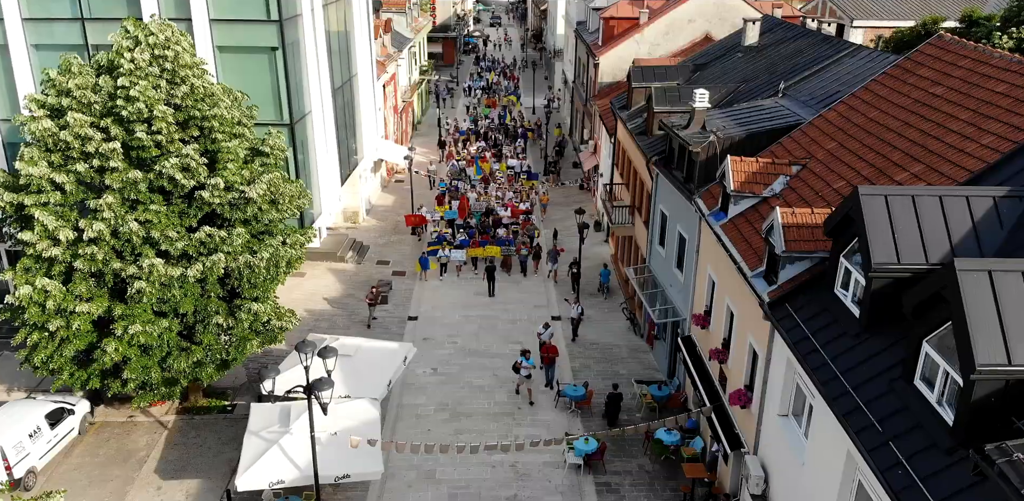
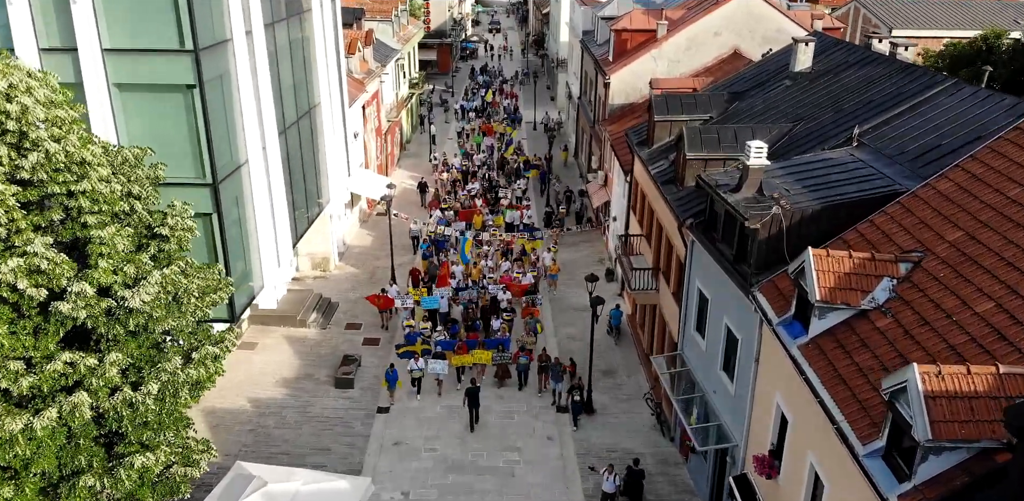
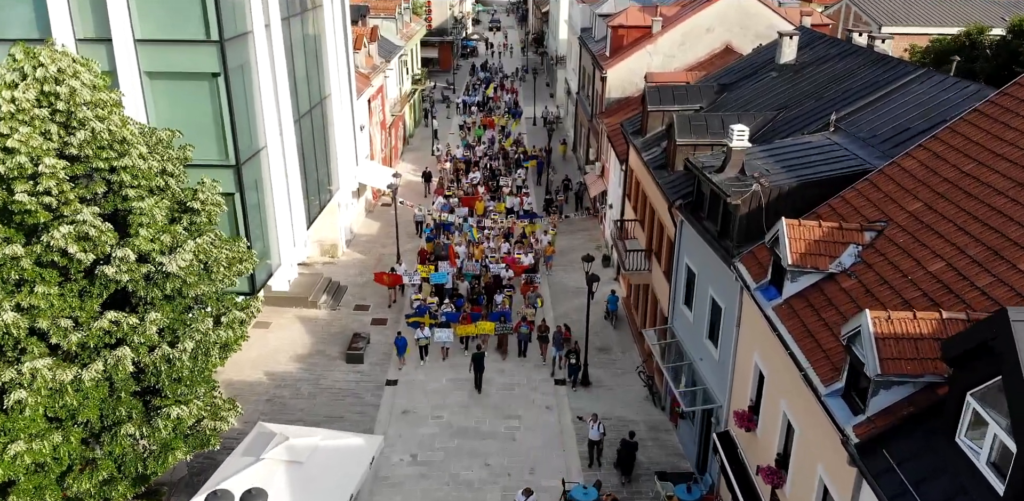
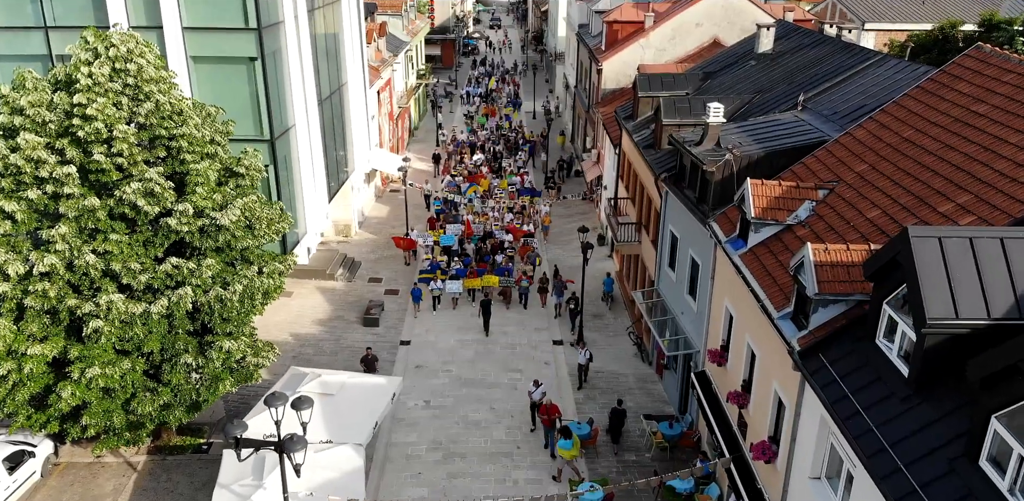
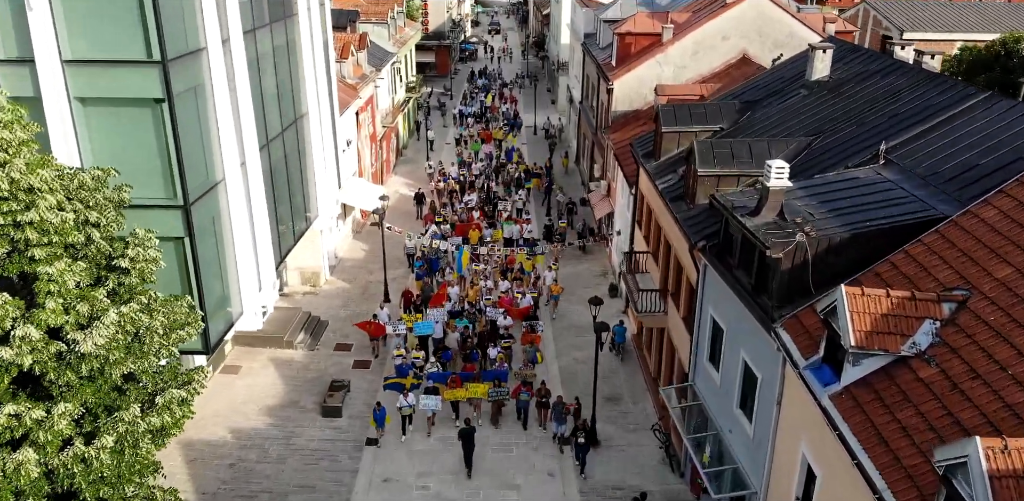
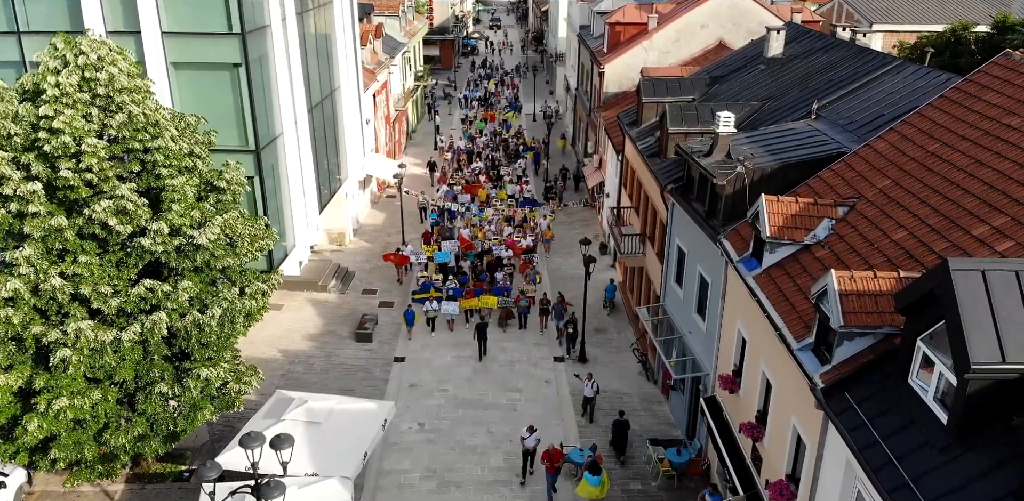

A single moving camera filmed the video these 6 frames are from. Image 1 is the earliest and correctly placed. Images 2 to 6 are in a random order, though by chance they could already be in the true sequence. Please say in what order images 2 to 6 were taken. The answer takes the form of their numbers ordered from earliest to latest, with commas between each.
4, 6, 3, 2, 5
